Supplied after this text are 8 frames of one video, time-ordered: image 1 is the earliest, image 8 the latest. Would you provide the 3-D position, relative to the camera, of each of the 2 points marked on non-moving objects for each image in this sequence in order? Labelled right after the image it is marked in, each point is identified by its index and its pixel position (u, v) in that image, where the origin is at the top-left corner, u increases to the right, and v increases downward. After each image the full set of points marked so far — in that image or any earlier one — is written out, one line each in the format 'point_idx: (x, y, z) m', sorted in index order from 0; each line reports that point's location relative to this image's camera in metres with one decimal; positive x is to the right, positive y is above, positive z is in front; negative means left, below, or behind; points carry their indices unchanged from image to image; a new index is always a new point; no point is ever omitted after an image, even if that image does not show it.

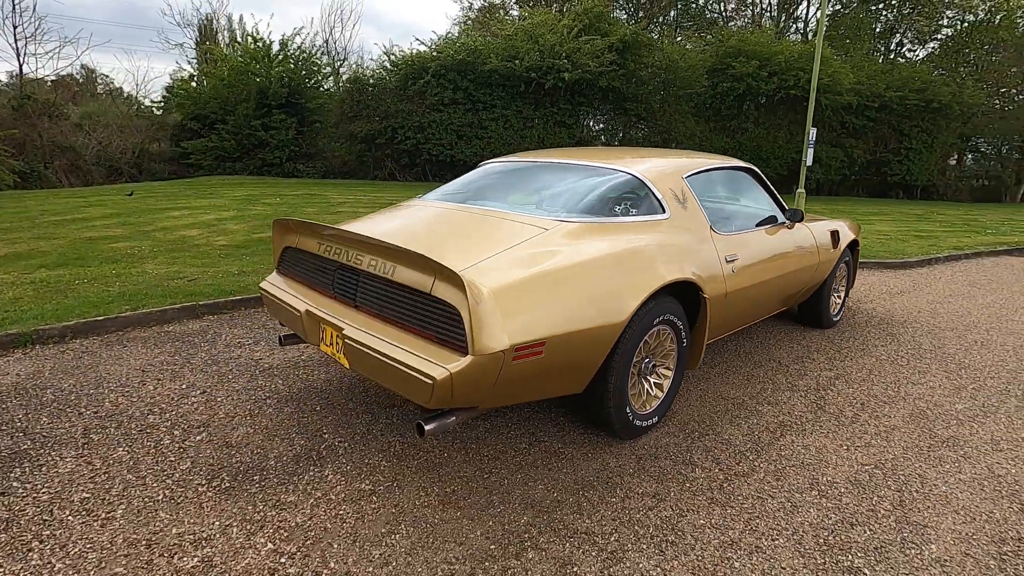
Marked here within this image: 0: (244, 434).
0: (-1.3, -0.7, +2.7) m
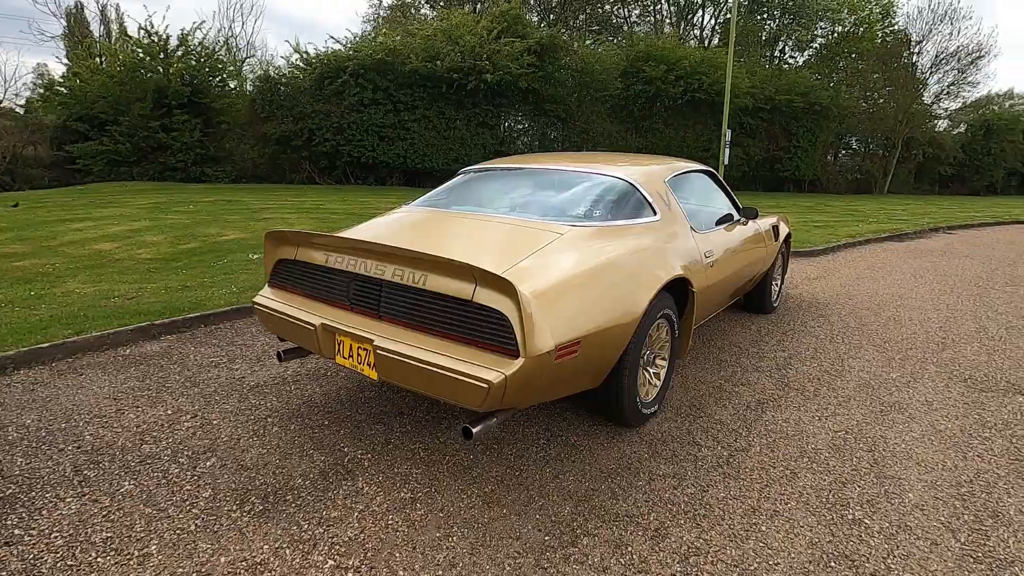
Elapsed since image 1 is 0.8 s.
0: (-1.2, -0.8, +2.6) m
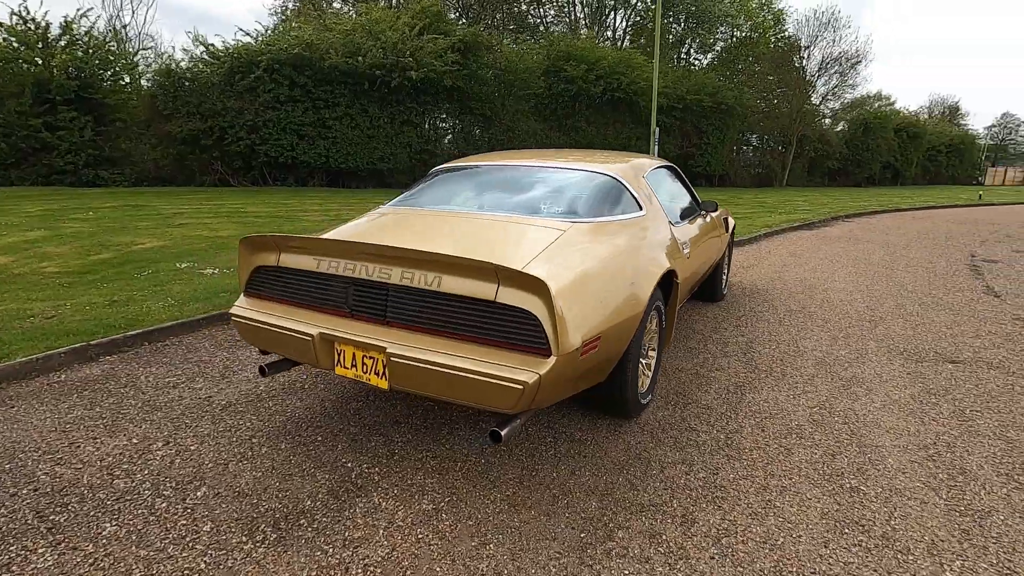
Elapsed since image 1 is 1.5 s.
0: (-1.2, -0.9, +2.4) m
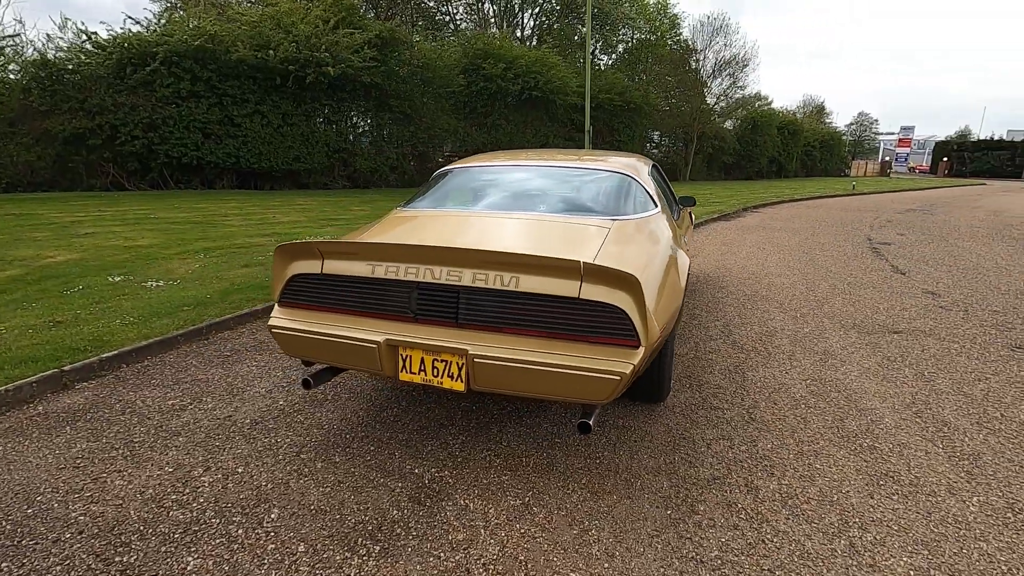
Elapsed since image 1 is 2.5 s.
0: (-0.8, -0.9, +2.3) m
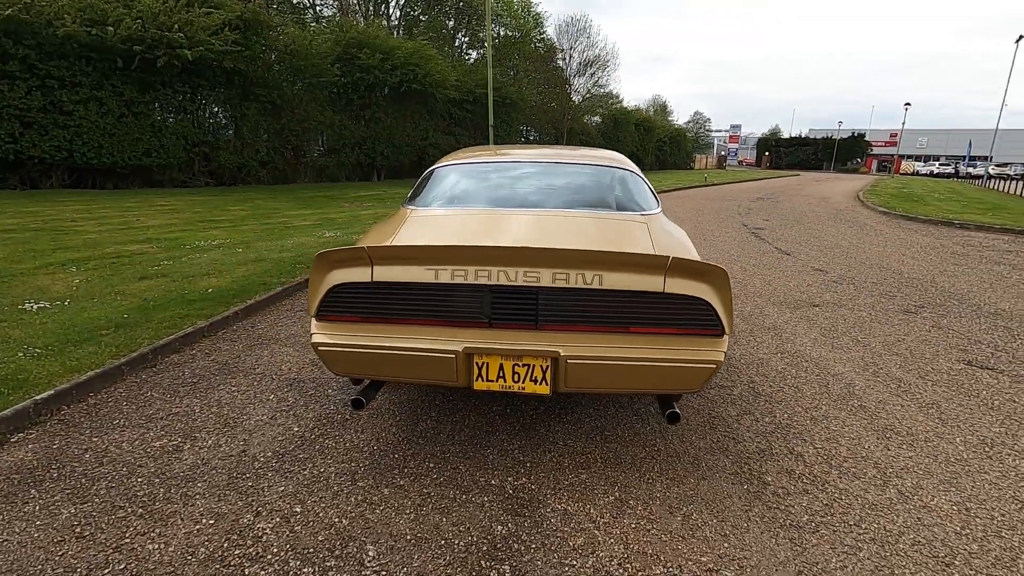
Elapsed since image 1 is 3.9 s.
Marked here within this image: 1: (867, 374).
0: (-0.4, -0.9, +2.1) m
1: (+2.5, -0.6, +3.7) m
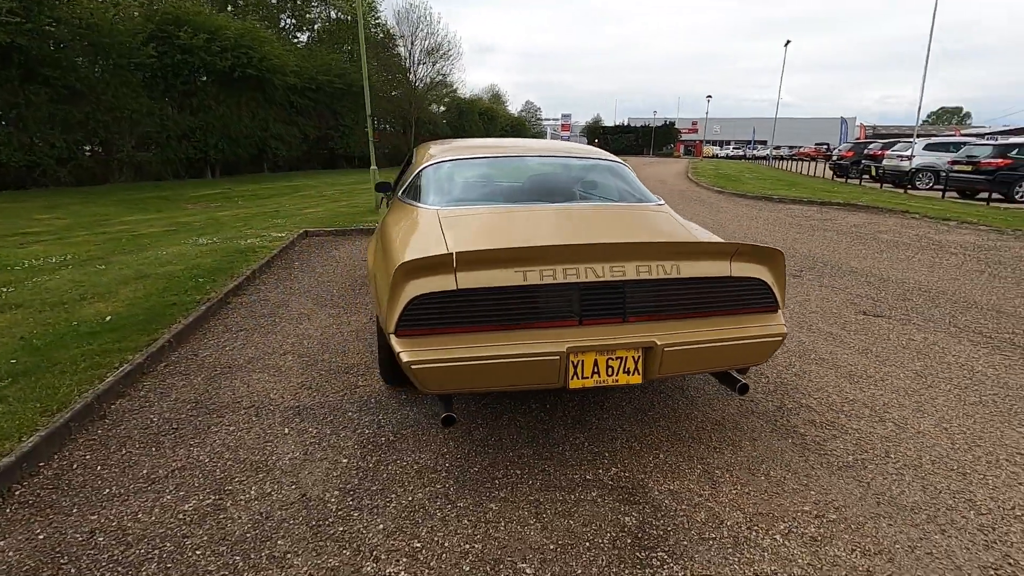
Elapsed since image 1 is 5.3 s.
0: (+0.1, -0.9, +2.1) m
1: (+2.4, -0.4, +4.4) m
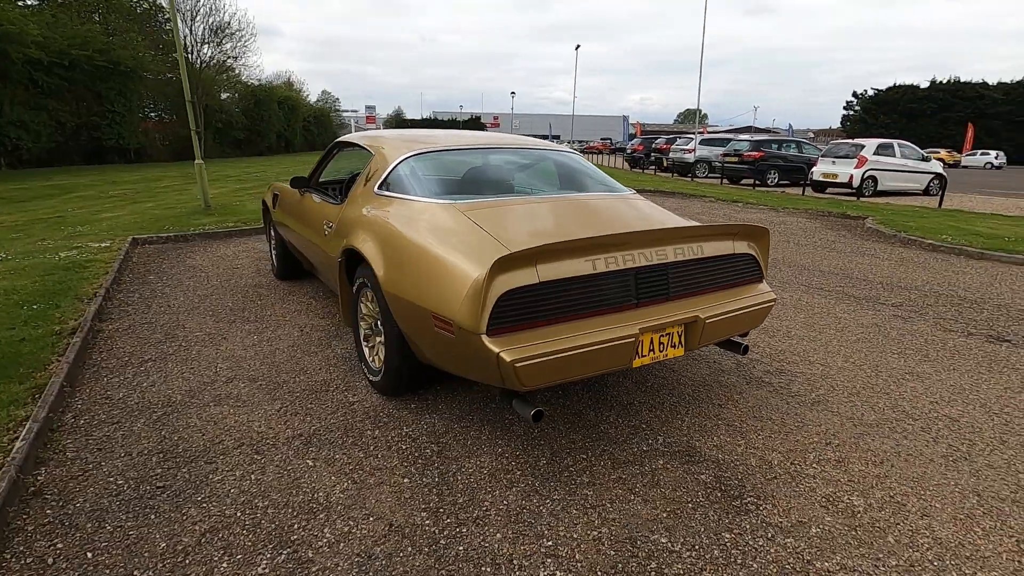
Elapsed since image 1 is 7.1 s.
0: (+0.6, -0.9, +2.2) m
1: (+1.9, -0.1, +5.1) m
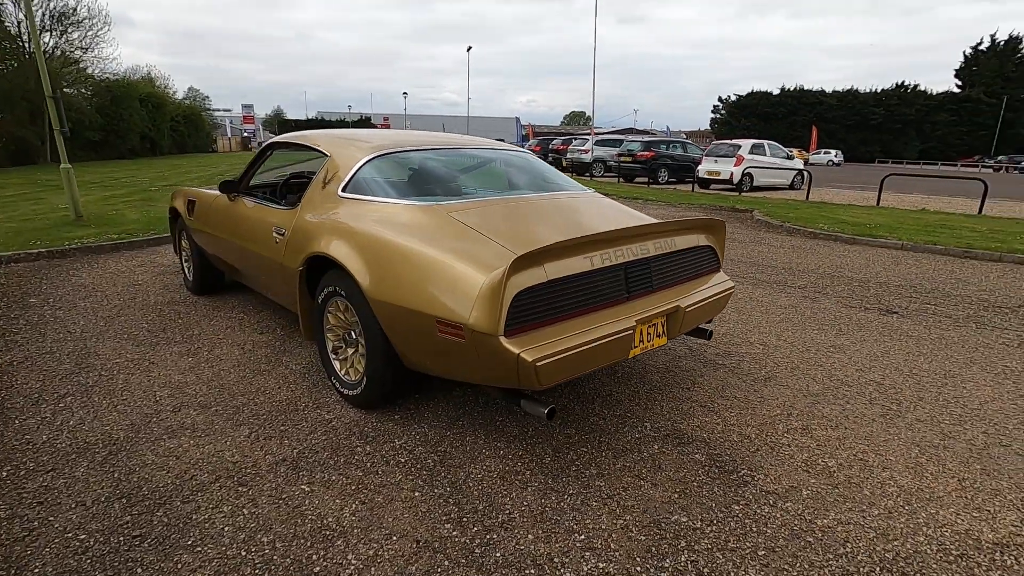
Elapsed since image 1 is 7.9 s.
0: (+0.6, -0.9, +2.3) m
1: (+1.3, 0.0, +5.4) m
